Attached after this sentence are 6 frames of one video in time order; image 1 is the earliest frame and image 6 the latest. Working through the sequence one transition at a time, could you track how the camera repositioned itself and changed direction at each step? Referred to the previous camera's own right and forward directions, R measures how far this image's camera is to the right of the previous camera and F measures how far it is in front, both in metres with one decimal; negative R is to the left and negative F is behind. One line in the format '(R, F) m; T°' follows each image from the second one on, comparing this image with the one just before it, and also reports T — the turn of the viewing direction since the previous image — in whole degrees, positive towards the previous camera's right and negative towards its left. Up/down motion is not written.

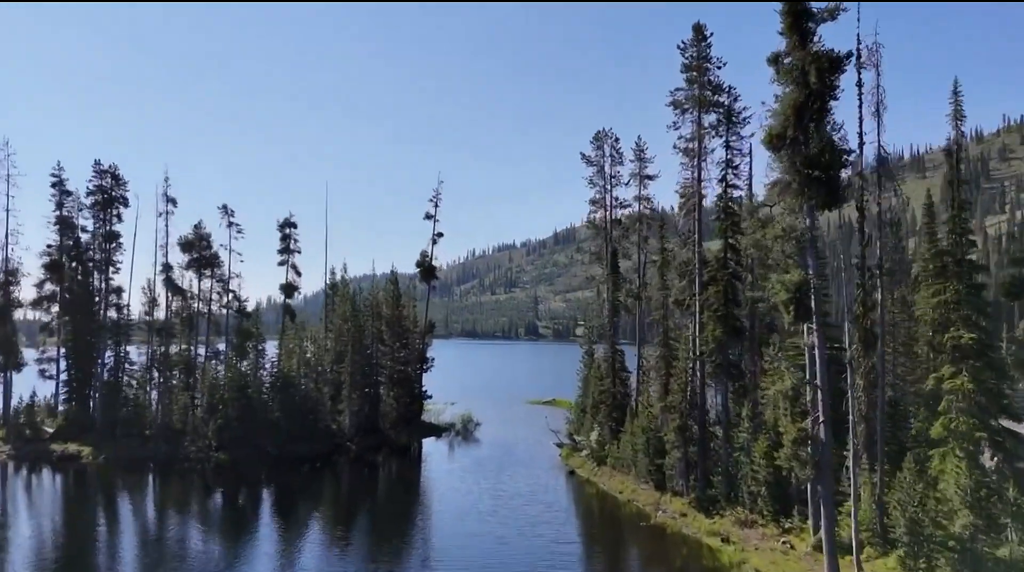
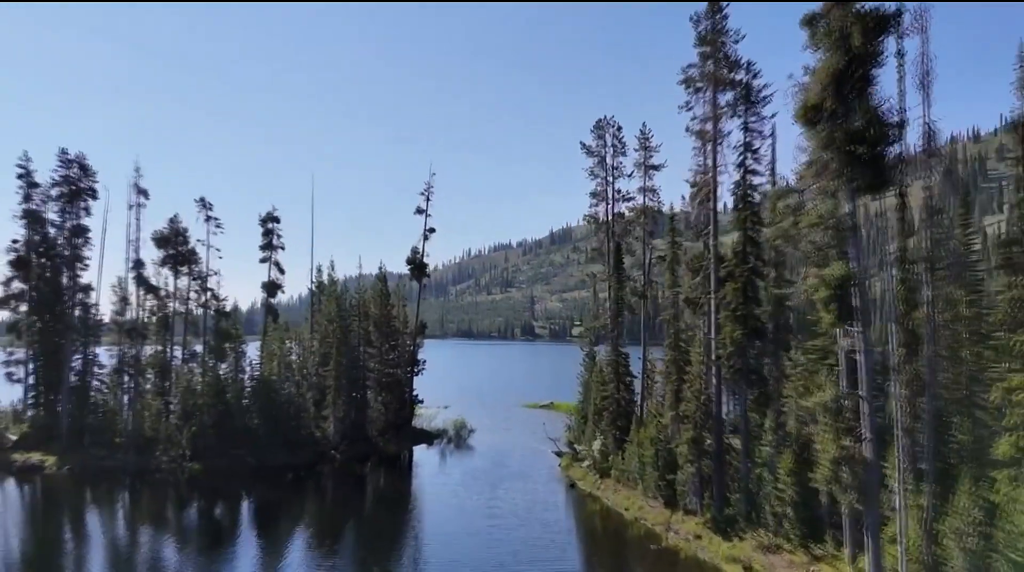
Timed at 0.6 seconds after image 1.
(0.0, +3.5) m; 0°
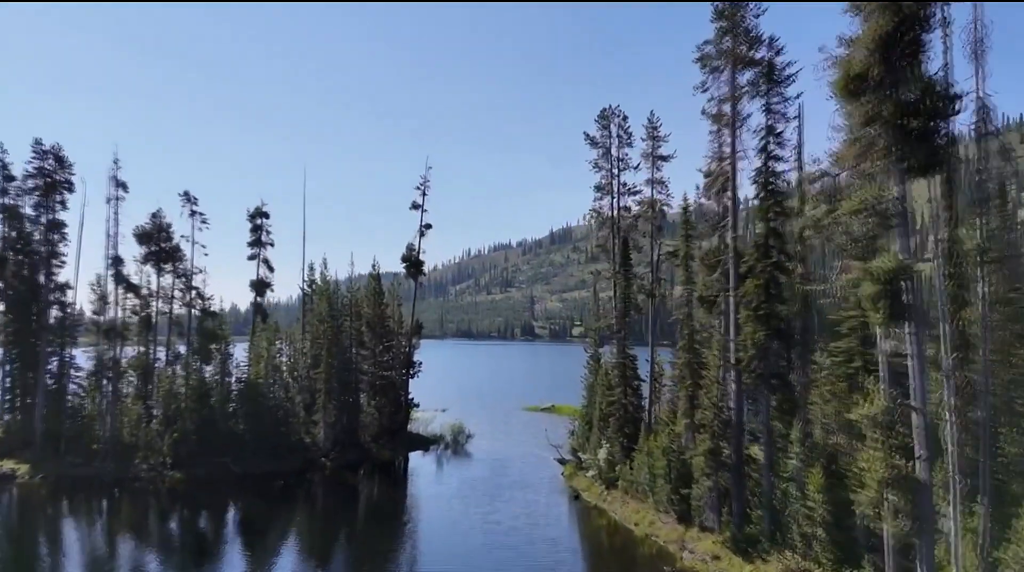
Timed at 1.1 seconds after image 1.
(0.0, +2.8) m; 0°
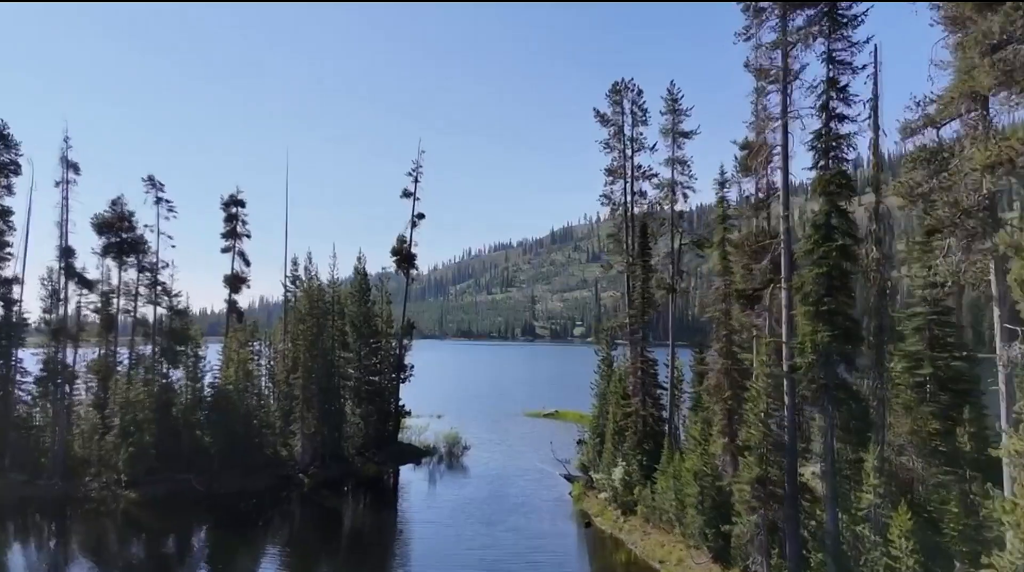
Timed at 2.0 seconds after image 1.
(0.0, +5.6) m; 0°
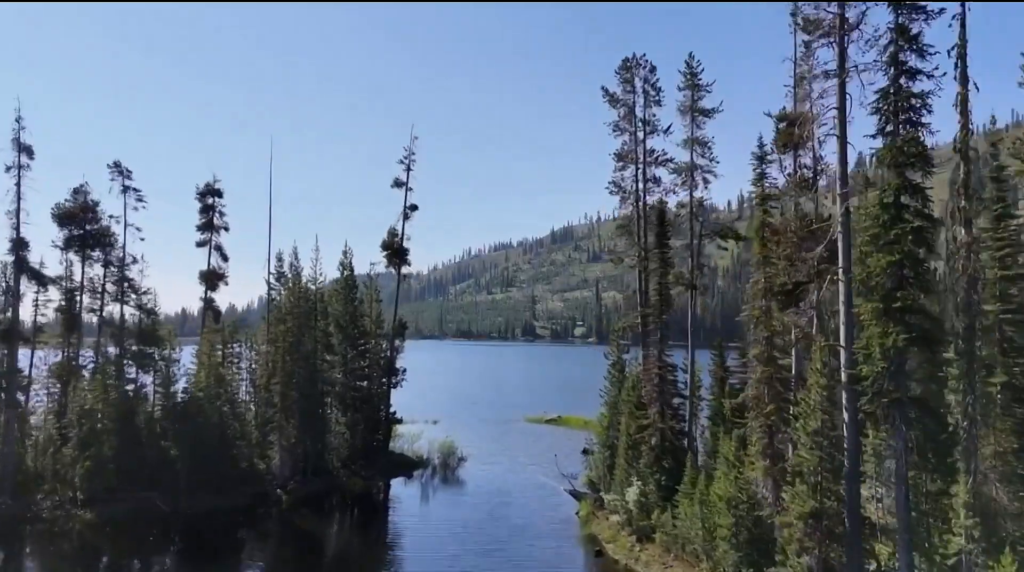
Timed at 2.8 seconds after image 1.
(0.0, +4.3) m; 0°
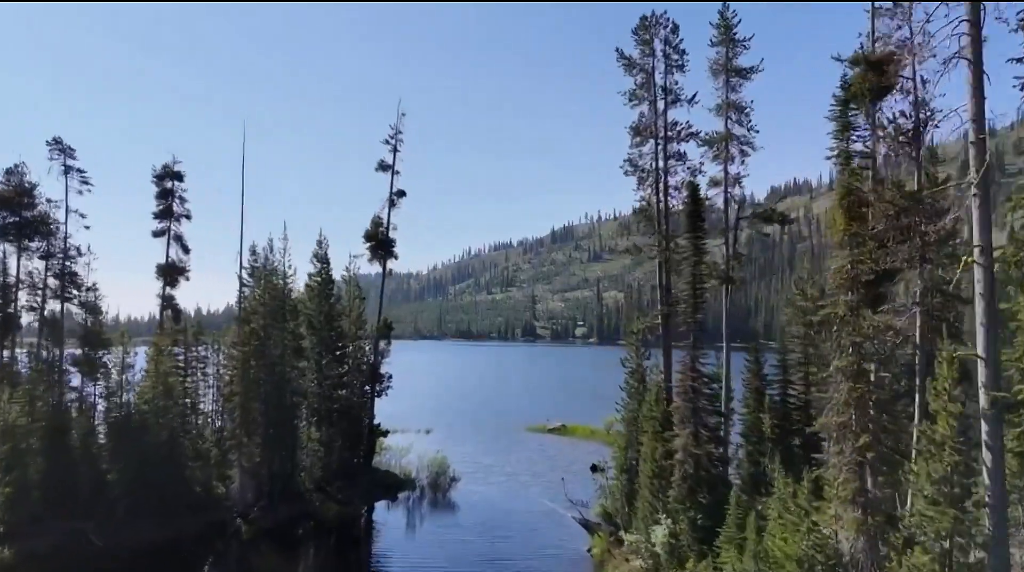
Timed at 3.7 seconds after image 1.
(0.0, +5.9) m; 0°
